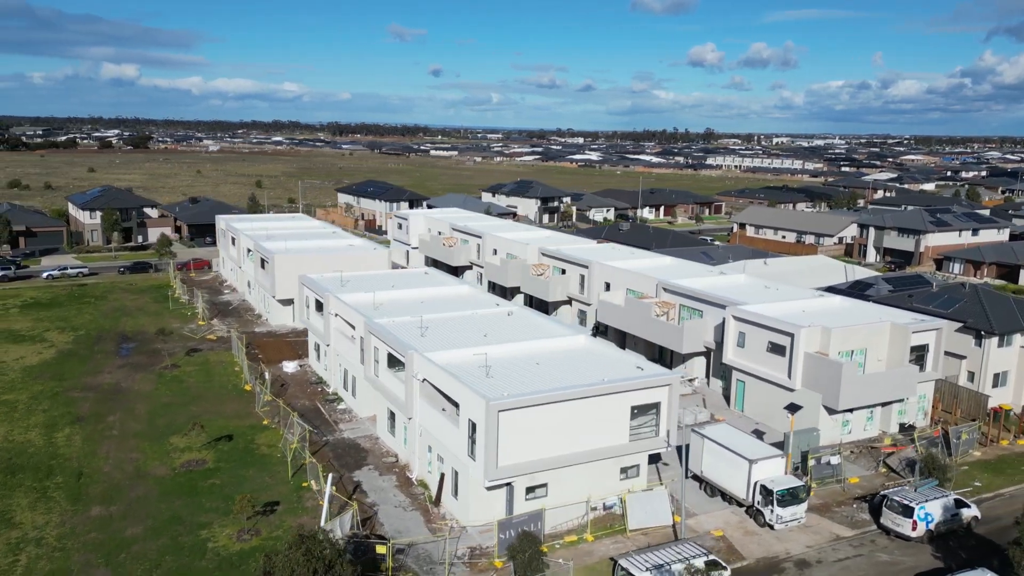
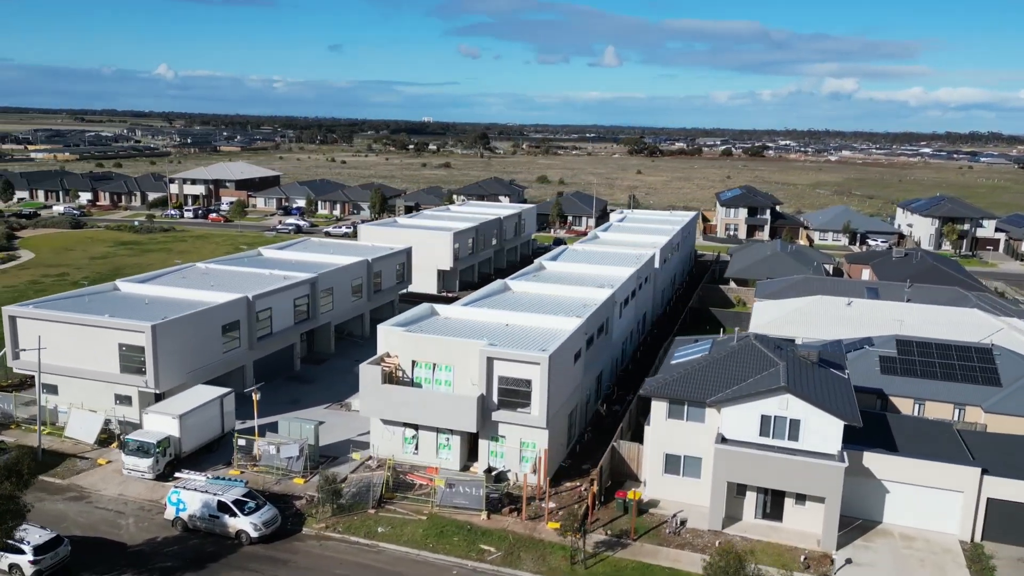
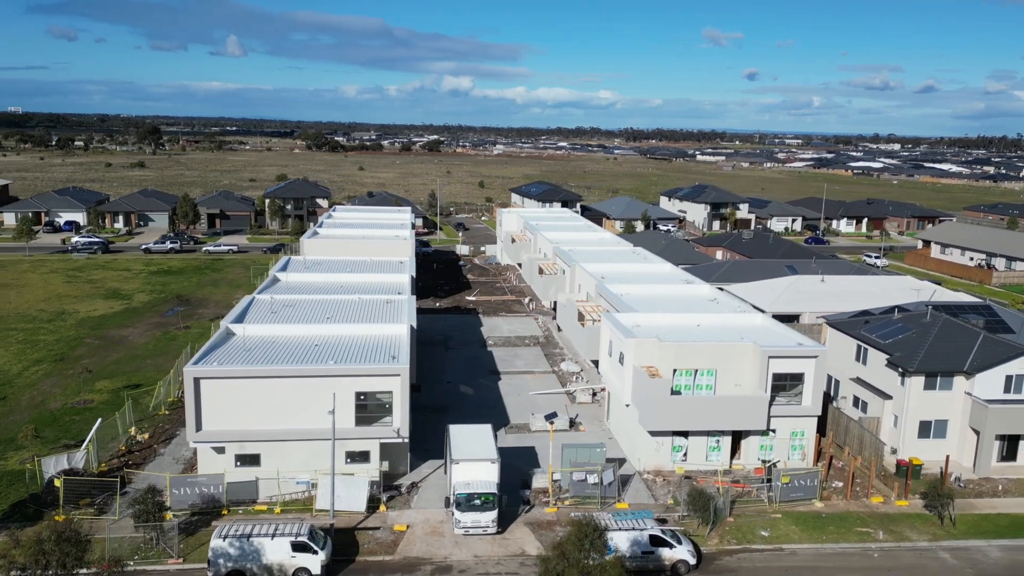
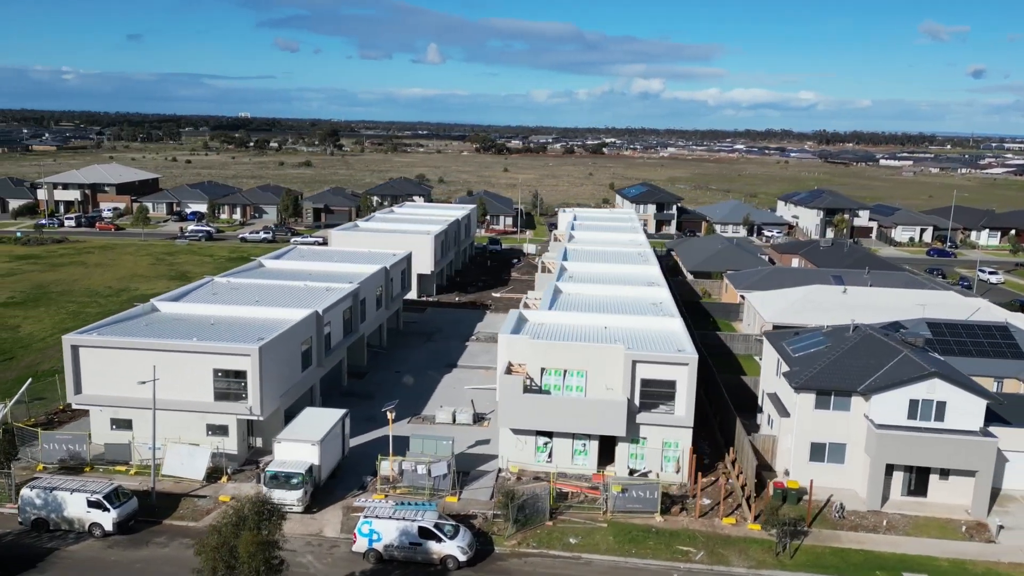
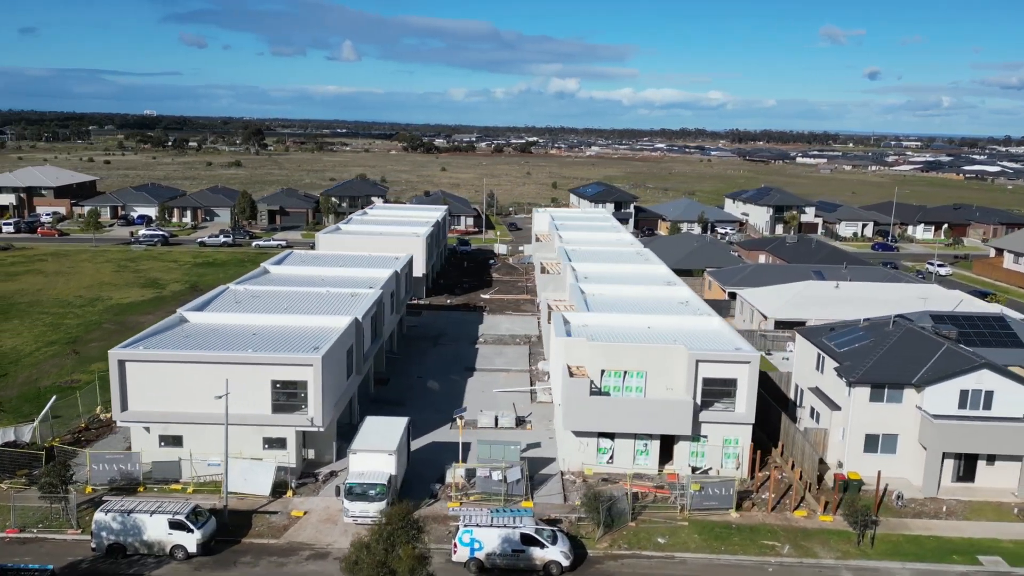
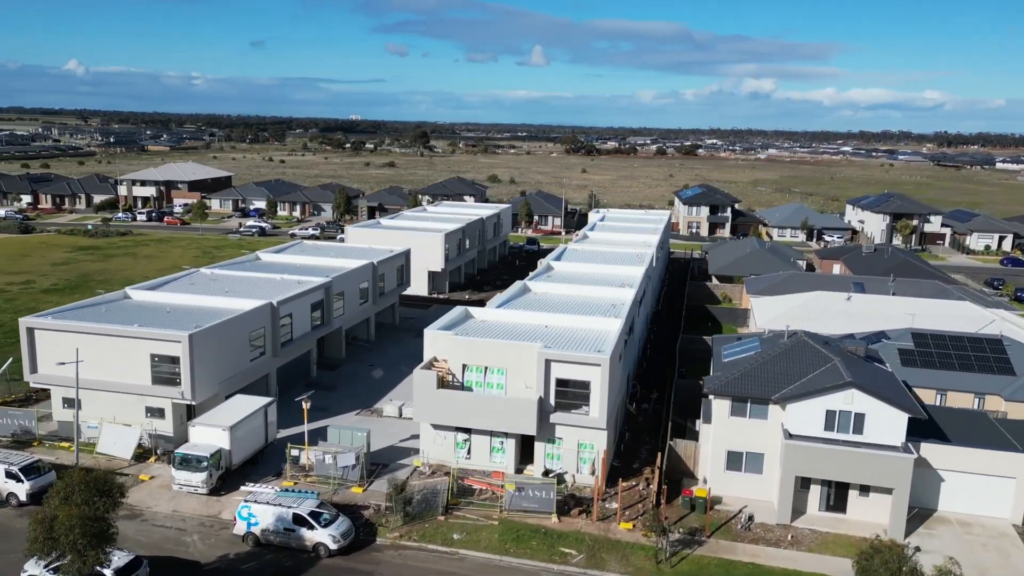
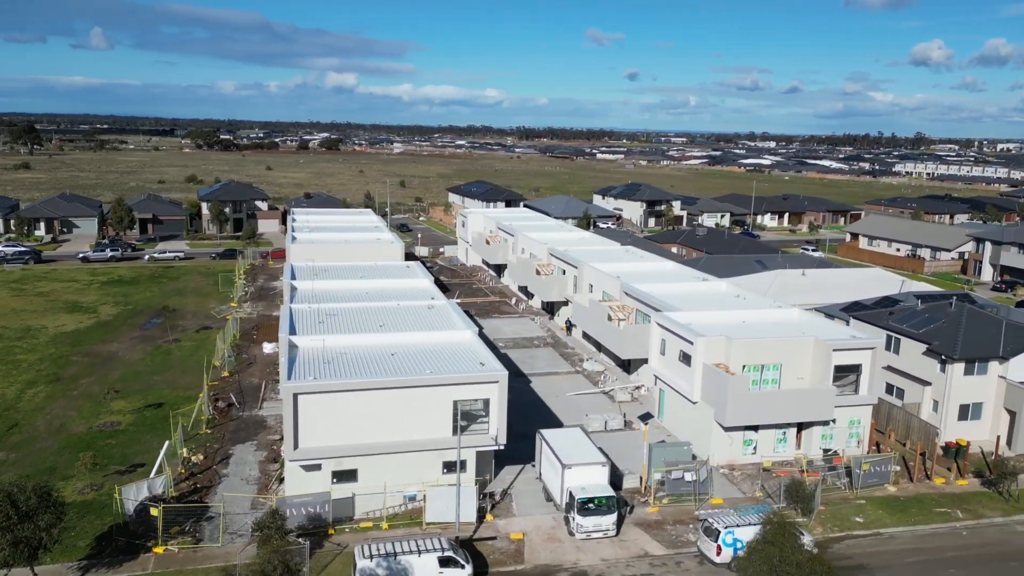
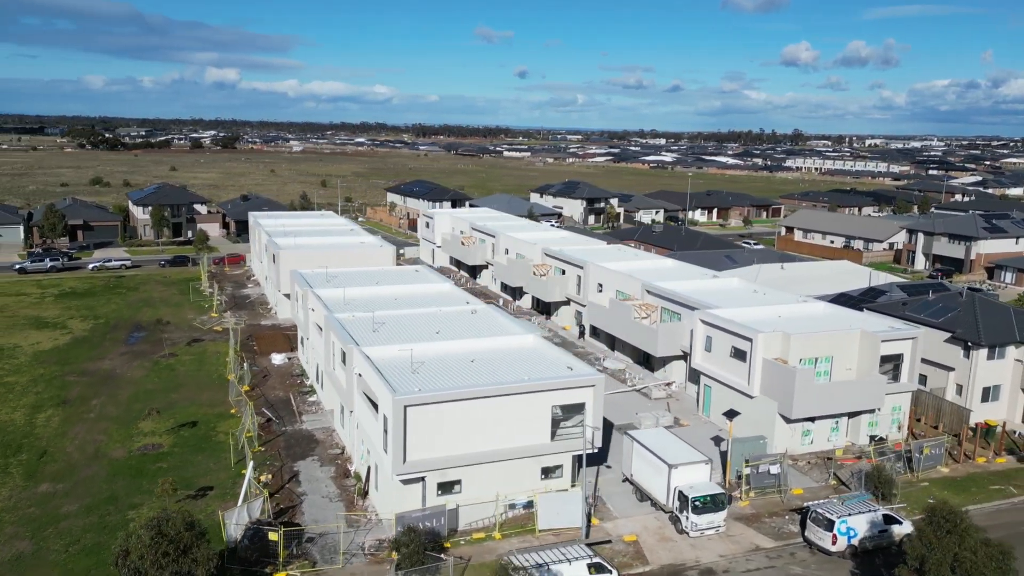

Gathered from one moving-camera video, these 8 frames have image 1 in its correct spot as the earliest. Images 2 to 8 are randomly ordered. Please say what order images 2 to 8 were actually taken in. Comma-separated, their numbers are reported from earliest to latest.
8, 7, 3, 5, 4, 6, 2
